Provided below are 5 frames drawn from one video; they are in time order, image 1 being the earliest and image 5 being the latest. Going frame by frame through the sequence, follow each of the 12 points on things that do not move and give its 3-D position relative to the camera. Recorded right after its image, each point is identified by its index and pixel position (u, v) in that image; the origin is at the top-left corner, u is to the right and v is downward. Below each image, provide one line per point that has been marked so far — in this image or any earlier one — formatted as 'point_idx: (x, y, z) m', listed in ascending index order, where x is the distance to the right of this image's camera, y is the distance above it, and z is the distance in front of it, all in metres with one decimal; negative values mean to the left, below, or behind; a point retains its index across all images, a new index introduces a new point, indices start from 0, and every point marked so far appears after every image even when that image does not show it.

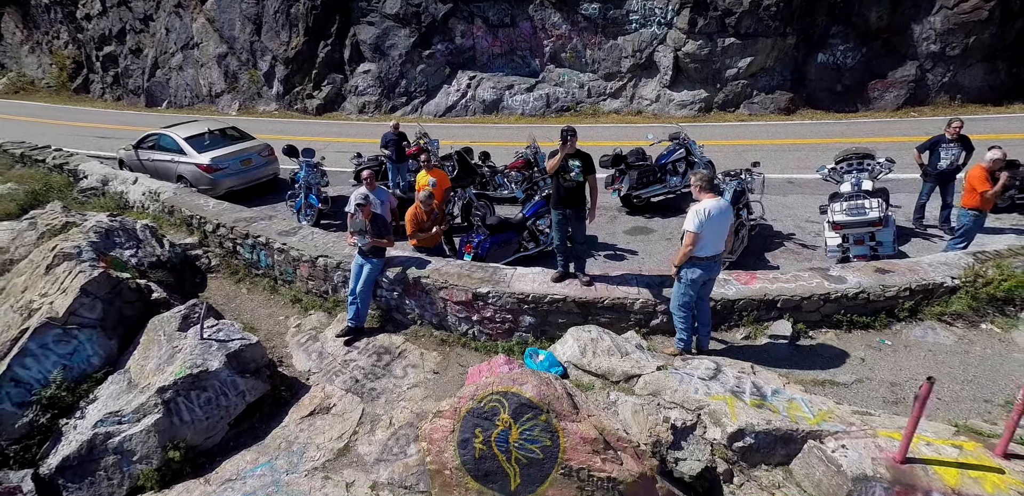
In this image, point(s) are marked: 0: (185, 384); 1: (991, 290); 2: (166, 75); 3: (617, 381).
0: (-2.3, -0.9, +3.5) m
1: (+3.7, -0.3, +3.8) m
2: (-11.8, +5.9, +16.5) m
3: (+0.7, -0.8, +3.4) m
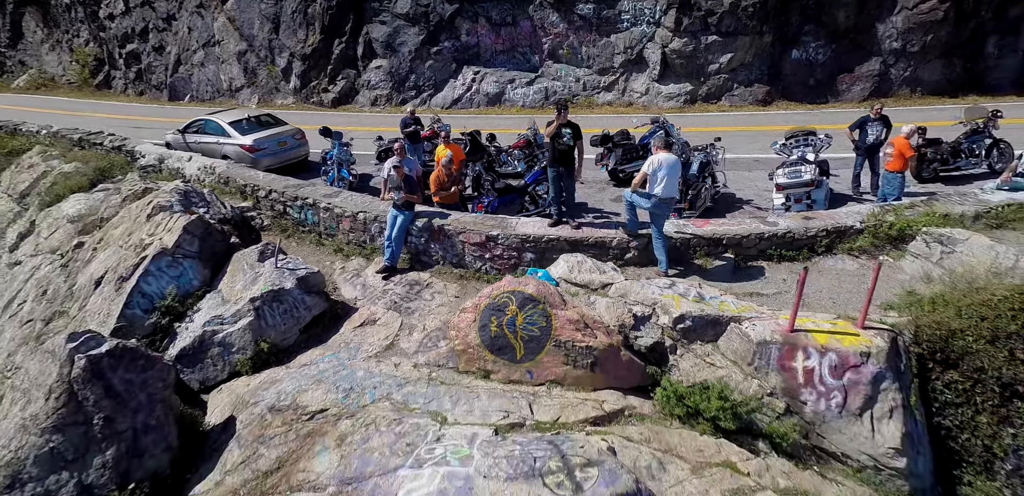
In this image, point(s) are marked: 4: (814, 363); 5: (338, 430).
0: (-2.3, -0.4, +4.6) m
1: (+3.8, +0.2, +4.9) m
2: (-11.8, +6.4, +17.6) m
3: (+0.8, -0.3, +4.4) m
4: (+2.3, -0.8, +3.7) m
5: (-1.3, -1.3, +3.6) m
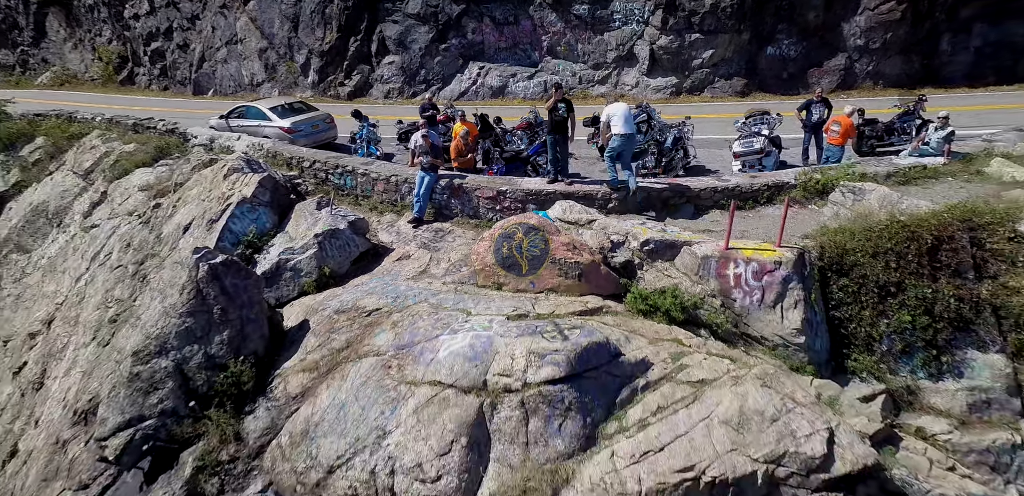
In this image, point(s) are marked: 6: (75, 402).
0: (-2.2, +0.2, +5.8) m
1: (+3.8, +0.8, +6.2) m
2: (-11.7, +7.1, +18.8) m
3: (+0.8, +0.3, +5.7) m
4: (+2.3, -0.2, +4.9) m
5: (-1.2, -0.7, +4.9) m
6: (-4.8, -1.6, +5.3) m
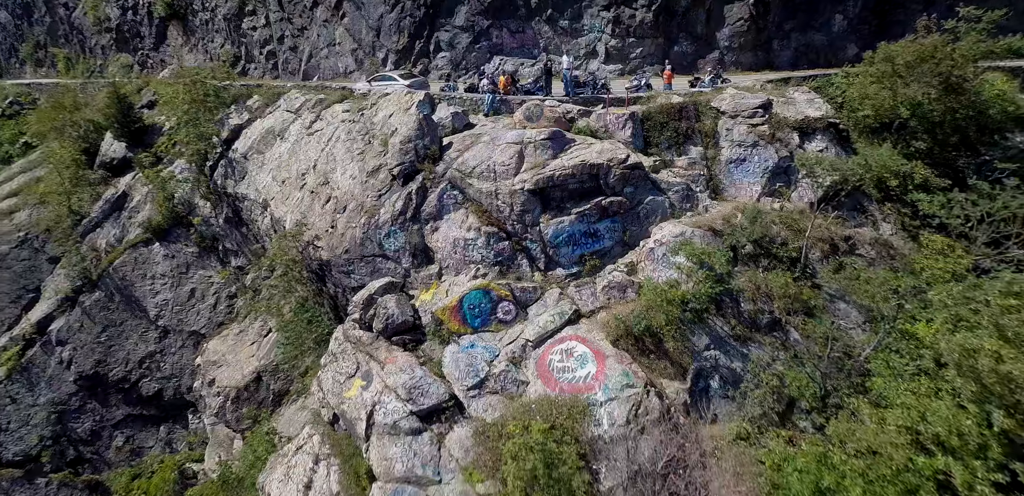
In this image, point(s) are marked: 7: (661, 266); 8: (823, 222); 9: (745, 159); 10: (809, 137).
0: (-1.7, +4.0, +14.5) m
1: (+4.3, +4.6, +14.9) m
2: (-11.2, +10.7, +27.6) m
3: (+1.3, +4.1, +14.4) m
4: (+2.8, +3.6, +13.6) m
5: (-0.7, +3.2, +13.5) m
6: (-4.3, +2.2, +14.0) m
7: (+3.6, -0.4, +11.7) m
8: (+7.9, +0.7, +12.3) m
9: (+6.3, +2.4, +13.1) m
10: (+8.3, +3.2, +13.6) m
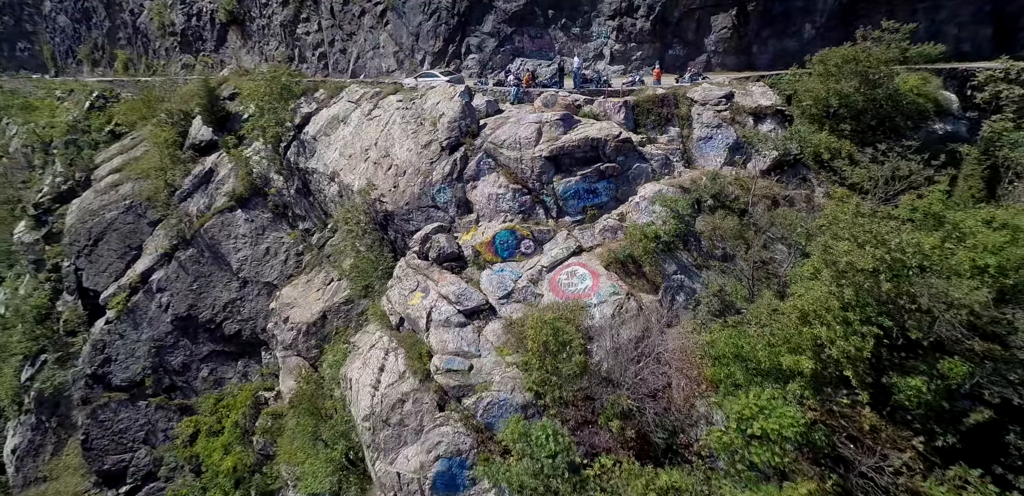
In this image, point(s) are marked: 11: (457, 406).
0: (-0.9, +5.6, +18.7) m
1: (+5.1, +6.1, +18.9) m
2: (-9.9, +12.3, +32.1) m
3: (+2.1, +5.7, +18.5) m
4: (+3.6, +5.1, +17.6) m
5: (0.0, +4.8, +17.7) m
6: (-3.5, +3.9, +18.2) m
7: (+4.3, +1.1, +15.7) m
8: (+8.6, +2.1, +16.2) m
9: (+7.1, +3.9, +17.1) m
10: (+9.1, +4.6, +17.5) m
11: (-1.5, -4.4, +13.5) m
